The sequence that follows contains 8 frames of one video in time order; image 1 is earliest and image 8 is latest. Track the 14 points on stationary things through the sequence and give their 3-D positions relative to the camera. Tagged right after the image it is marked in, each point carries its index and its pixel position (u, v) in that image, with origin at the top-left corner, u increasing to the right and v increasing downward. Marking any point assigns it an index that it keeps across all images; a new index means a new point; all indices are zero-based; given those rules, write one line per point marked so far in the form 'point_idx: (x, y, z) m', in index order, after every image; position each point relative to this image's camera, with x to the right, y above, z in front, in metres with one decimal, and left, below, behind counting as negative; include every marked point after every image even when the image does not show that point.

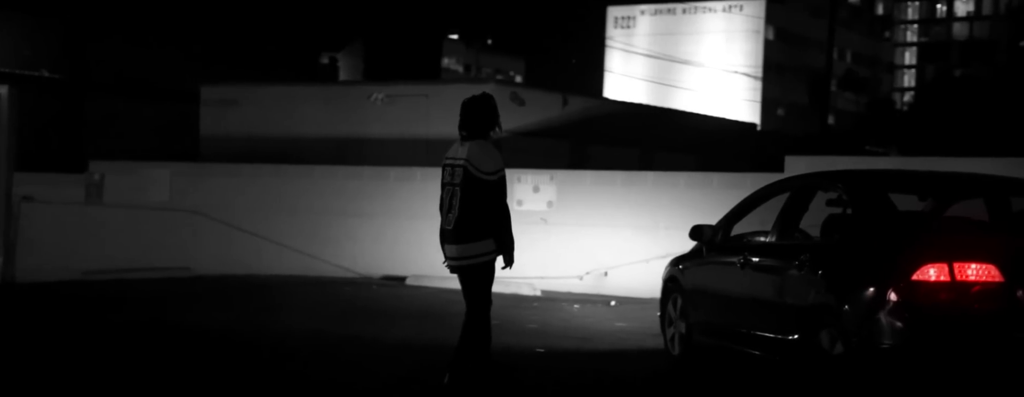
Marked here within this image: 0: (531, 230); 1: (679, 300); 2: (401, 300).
0: (+0.3, -0.4, +16.3) m
1: (+1.3, -0.8, +9.5) m
2: (-1.3, -1.2, +14.6) m
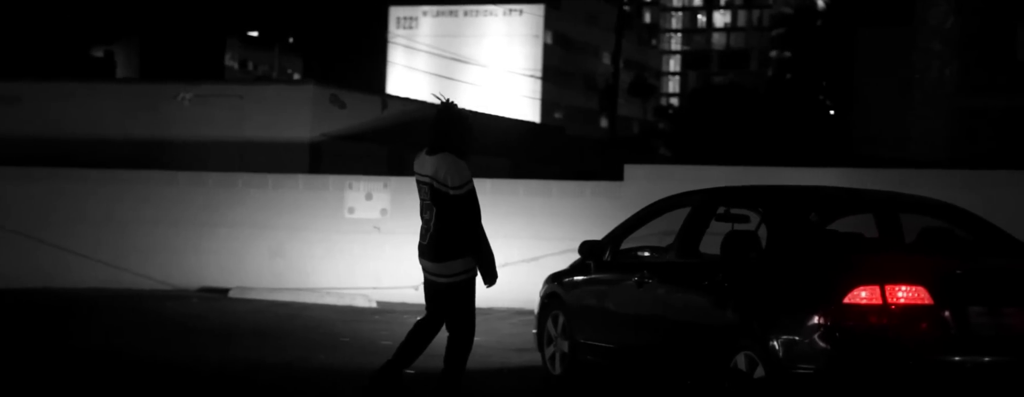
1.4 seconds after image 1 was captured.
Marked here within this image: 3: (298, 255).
0: (-1.9, -0.5, +15.7) m
1: (+0.4, -0.9, +9.2) m
2: (-3.1, -1.3, +13.7) m
3: (-2.8, -0.7, +16.1) m
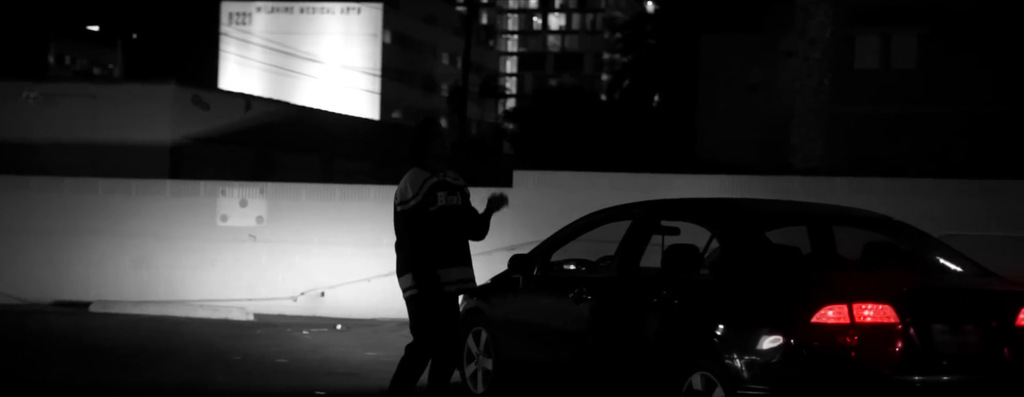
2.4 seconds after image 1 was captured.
0: (-3.3, -0.6, +15.0) m
1: (-0.2, -1.0, +8.8) m
2: (-4.3, -1.4, +12.8) m
3: (-4.2, -0.8, +15.2) m
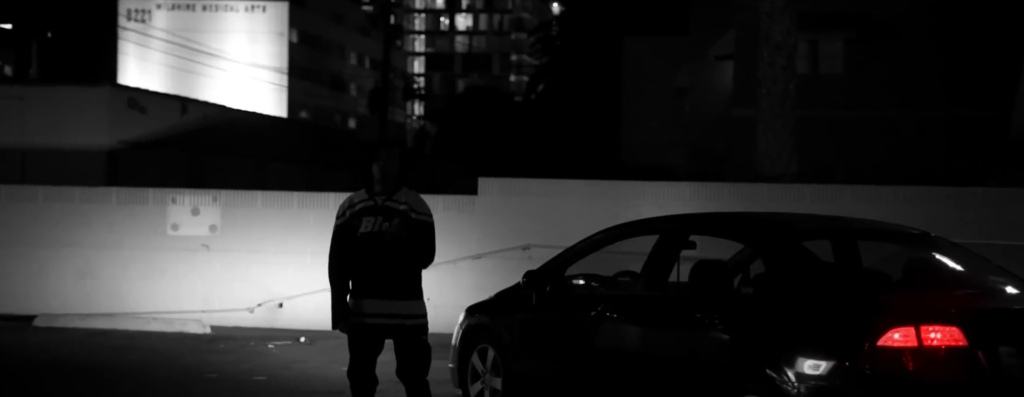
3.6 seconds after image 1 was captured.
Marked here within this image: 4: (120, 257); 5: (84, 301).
0: (-3.7, -0.7, +14.4) m
1: (-0.1, -1.1, +8.5) m
2: (-4.5, -1.5, +12.2) m
3: (-4.7, -0.9, +14.6) m
4: (-4.6, -0.7, +14.6) m
5: (-5.0, -1.2, +14.6) m
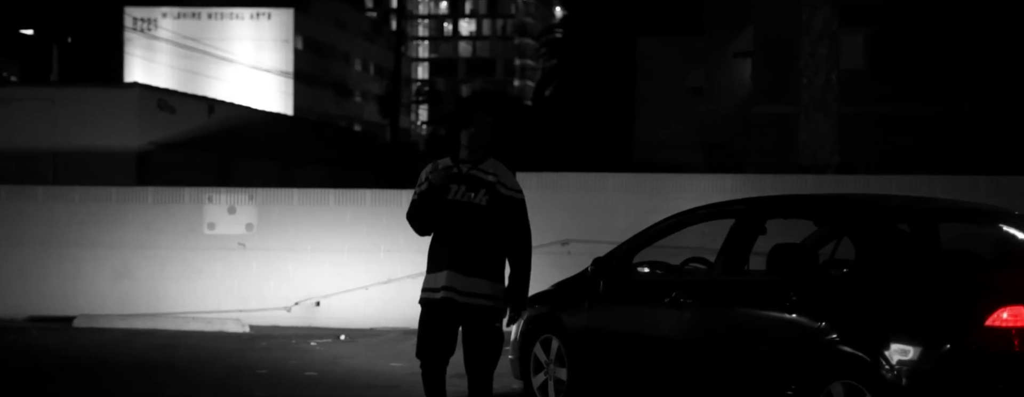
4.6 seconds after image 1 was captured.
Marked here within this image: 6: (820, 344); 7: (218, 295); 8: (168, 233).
0: (-3.3, -0.7, +14.3) m
1: (+0.3, -1.0, +8.4) m
2: (-4.1, -1.5, +12.1) m
3: (-4.2, -0.9, +14.5) m
4: (-4.1, -0.7, +14.5) m
5: (-4.5, -1.2, +14.5) m
6: (+1.6, -0.7, +6.5) m
7: (-3.4, -1.1, +14.3) m
8: (-4.0, -0.4, +14.5) m
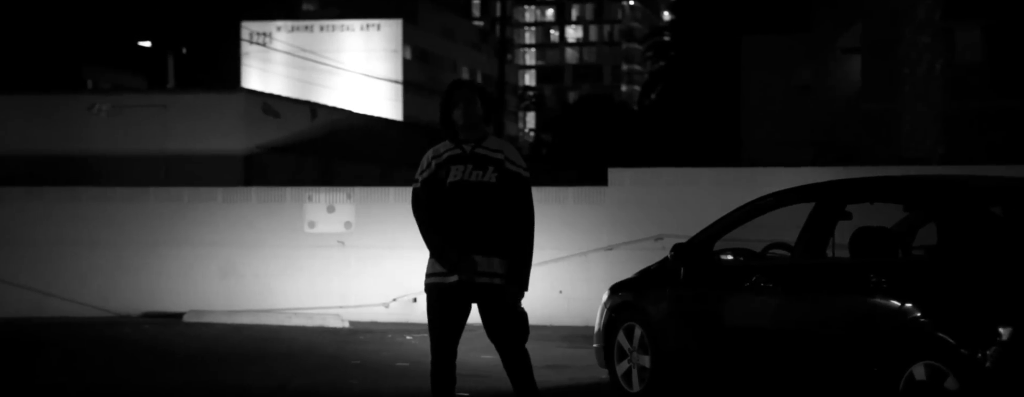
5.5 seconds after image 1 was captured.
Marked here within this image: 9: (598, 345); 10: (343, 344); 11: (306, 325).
0: (-2.2, -0.7, +14.7) m
1: (+0.9, -0.9, +8.5) m
2: (-3.2, -1.5, +12.5) m
3: (-3.1, -0.9, +14.9) m
4: (-3.0, -0.7, +14.9) m
5: (-3.4, -1.2, +15.0) m
6: (+2.0, -0.6, +6.4) m
7: (-2.3, -1.1, +14.7) m
8: (-2.9, -0.4, +14.9) m
9: (+0.6, -1.1, +9.0) m
10: (-1.7, -1.4, +12.2) m
11: (-2.3, -1.4, +14.1) m
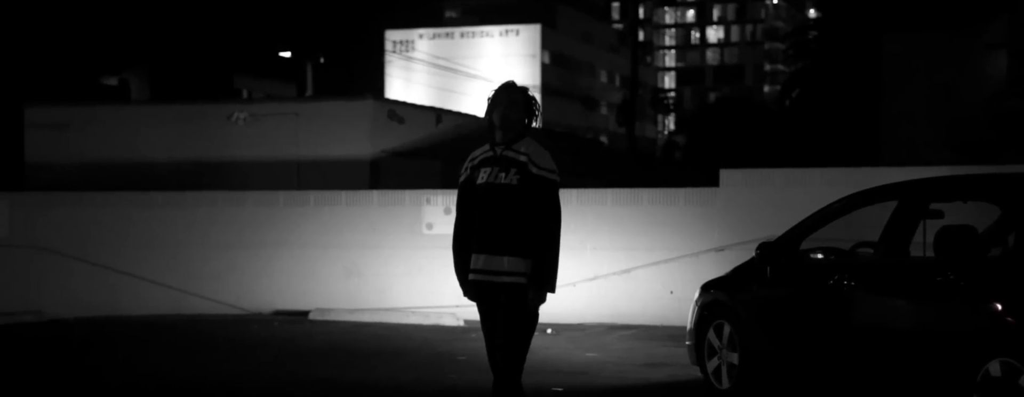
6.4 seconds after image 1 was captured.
0: (-0.8, -0.7, +15.1) m
1: (+1.5, -0.9, +8.6) m
2: (-2.1, -1.5, +13.0) m
3: (-1.7, -0.9, +15.4) m
4: (-1.6, -0.7, +15.4) m
5: (-2.0, -1.2, +15.5) m
6: (+2.4, -0.6, +6.5) m
7: (-0.9, -1.1, +15.1) m
8: (-1.5, -0.4, +15.4) m
9: (+1.3, -1.1, +9.1) m
10: (-0.6, -1.5, +12.6) m
11: (-1.0, -1.5, +14.5) m
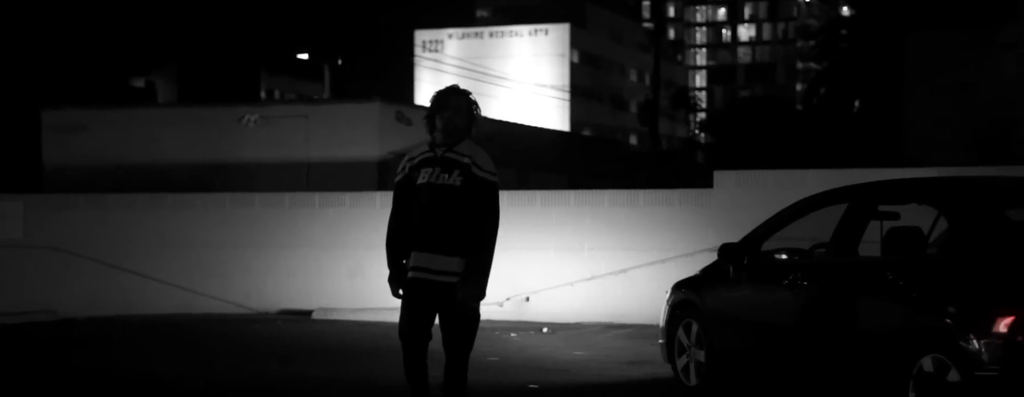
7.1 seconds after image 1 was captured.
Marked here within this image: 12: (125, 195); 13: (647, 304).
0: (-0.8, -0.7, +15.4) m
1: (+1.3, -0.9, +8.9) m
2: (-2.1, -1.5, +13.4) m
3: (-1.7, -1.0, +15.8) m
4: (-1.6, -0.7, +15.8) m
5: (-2.0, -1.3, +15.9) m
6: (+2.2, -0.6, +6.7) m
7: (-0.9, -1.1, +15.4) m
8: (-1.5, -0.5, +15.7) m
9: (+1.1, -1.1, +9.4) m
10: (-0.7, -1.5, +12.9) m
11: (-1.1, -1.5, +14.8) m
12: (-5.3, 0.0, +17.1) m
13: (+1.6, -1.2, +14.6) m
